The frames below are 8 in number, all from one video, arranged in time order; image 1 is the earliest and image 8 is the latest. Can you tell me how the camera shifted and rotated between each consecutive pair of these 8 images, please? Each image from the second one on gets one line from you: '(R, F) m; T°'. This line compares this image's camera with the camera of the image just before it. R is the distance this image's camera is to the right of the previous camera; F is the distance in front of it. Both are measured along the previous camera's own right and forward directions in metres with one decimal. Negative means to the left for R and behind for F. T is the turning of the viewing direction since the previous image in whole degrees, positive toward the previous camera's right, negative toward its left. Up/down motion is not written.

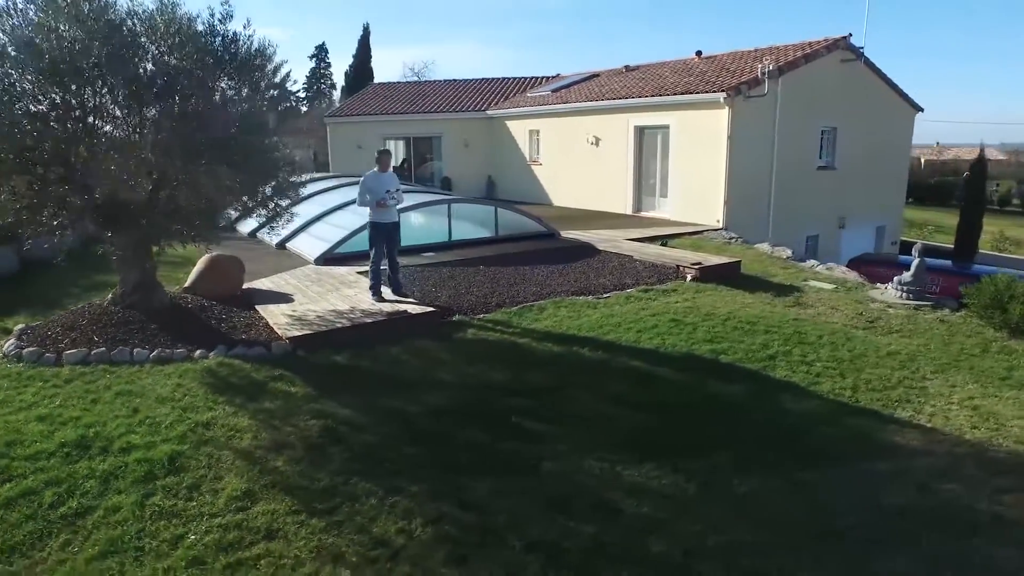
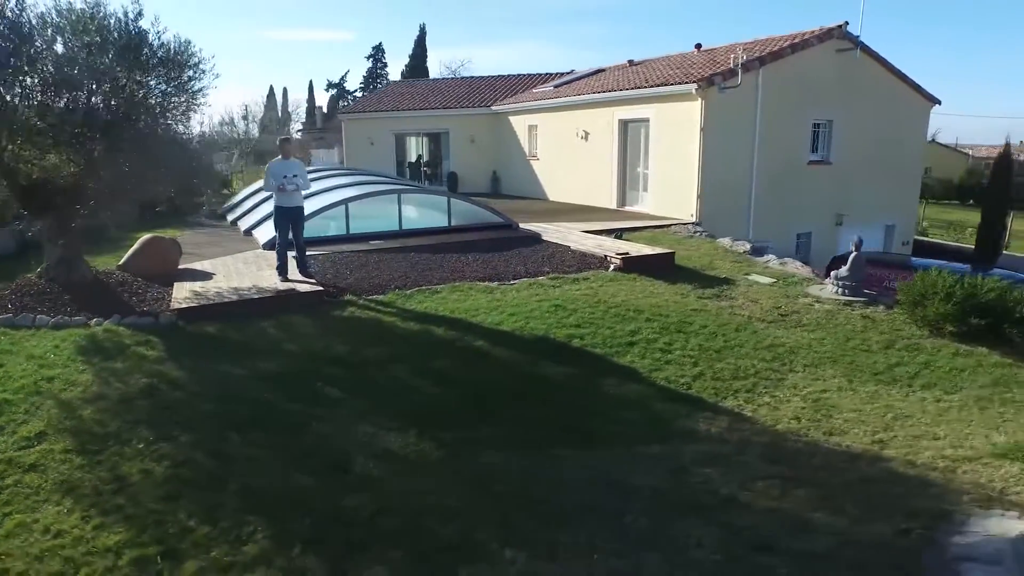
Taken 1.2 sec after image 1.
(+2.1, -0.1) m; -6°
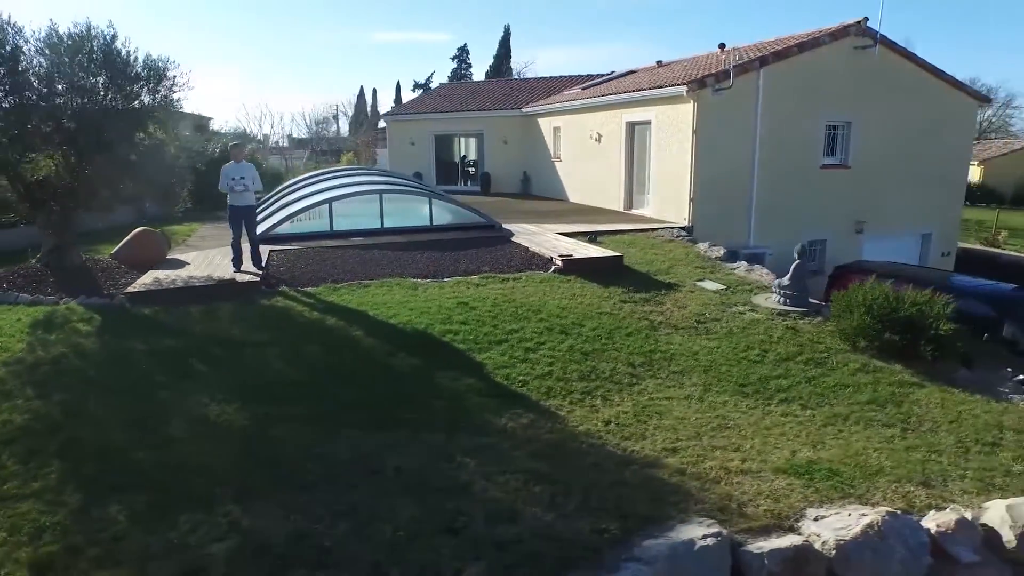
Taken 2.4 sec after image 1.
(+2.3, -0.2) m; -9°
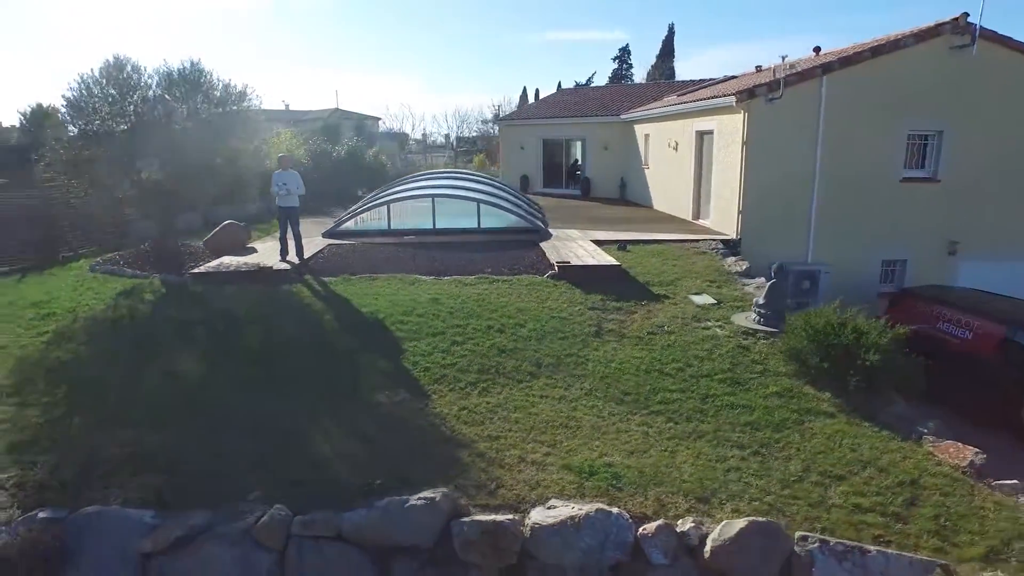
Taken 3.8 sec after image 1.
(+2.7, -0.4) m; -16°
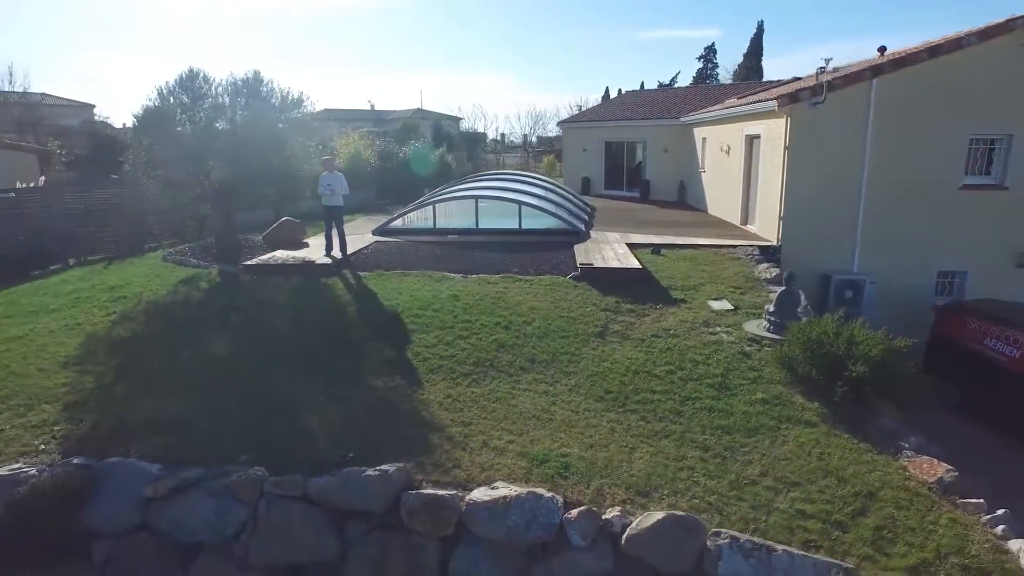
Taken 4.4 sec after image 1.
(+1.0, -0.3) m; -8°
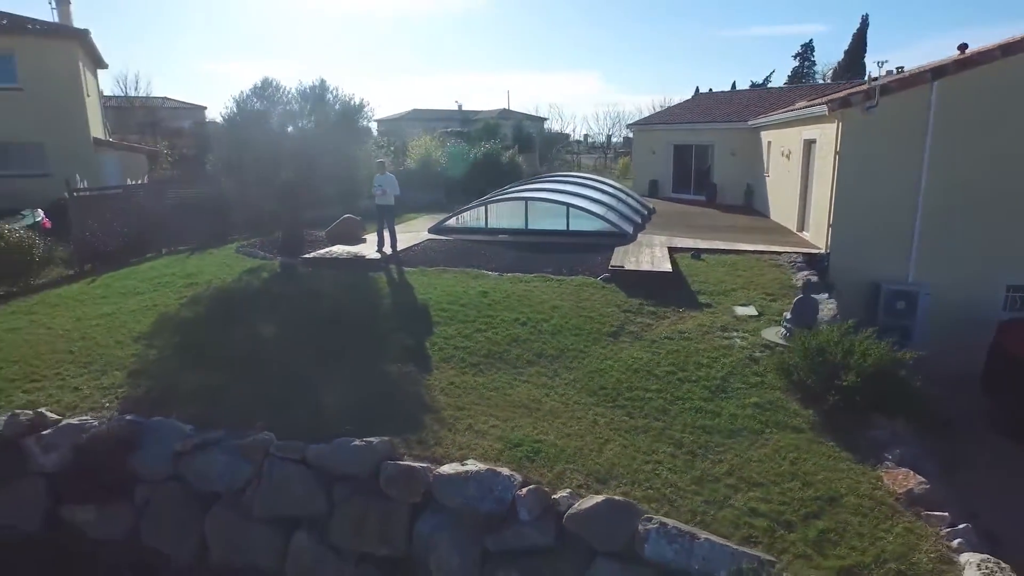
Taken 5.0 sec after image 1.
(+0.9, -0.4) m; -8°
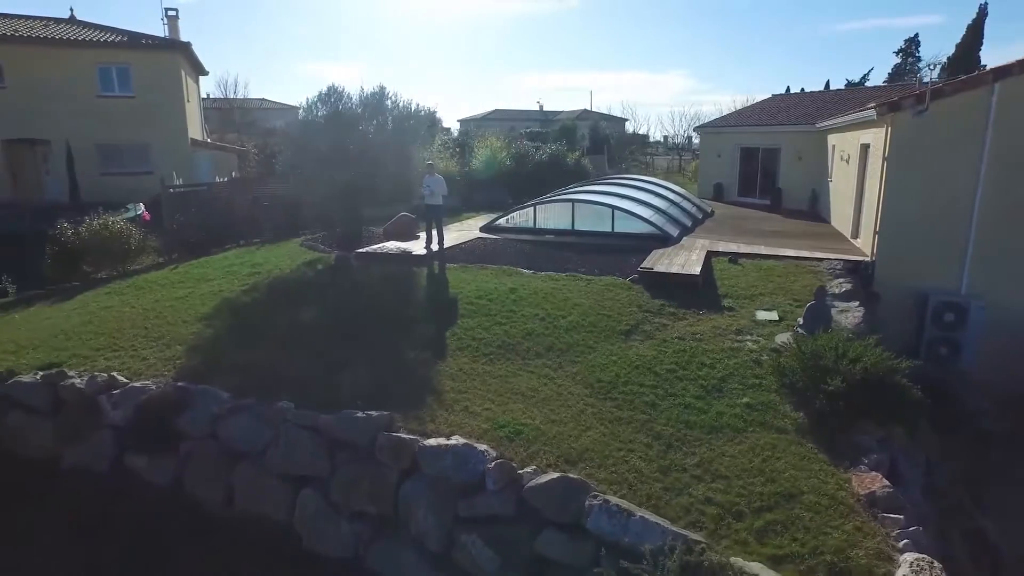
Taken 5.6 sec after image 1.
(+0.9, -0.5) m; -8°
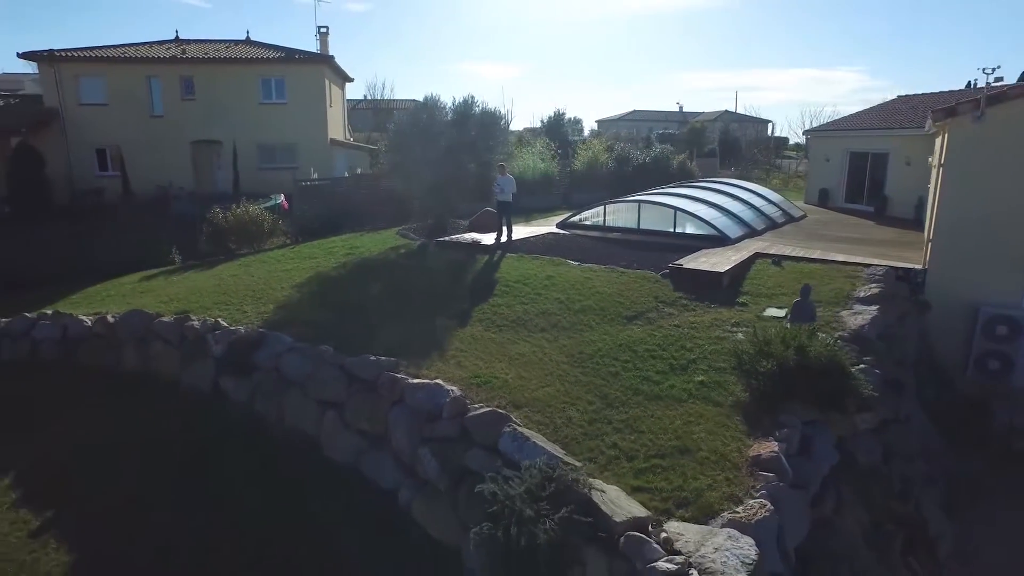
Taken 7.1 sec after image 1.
(+2.0, -1.2) m; -13°
